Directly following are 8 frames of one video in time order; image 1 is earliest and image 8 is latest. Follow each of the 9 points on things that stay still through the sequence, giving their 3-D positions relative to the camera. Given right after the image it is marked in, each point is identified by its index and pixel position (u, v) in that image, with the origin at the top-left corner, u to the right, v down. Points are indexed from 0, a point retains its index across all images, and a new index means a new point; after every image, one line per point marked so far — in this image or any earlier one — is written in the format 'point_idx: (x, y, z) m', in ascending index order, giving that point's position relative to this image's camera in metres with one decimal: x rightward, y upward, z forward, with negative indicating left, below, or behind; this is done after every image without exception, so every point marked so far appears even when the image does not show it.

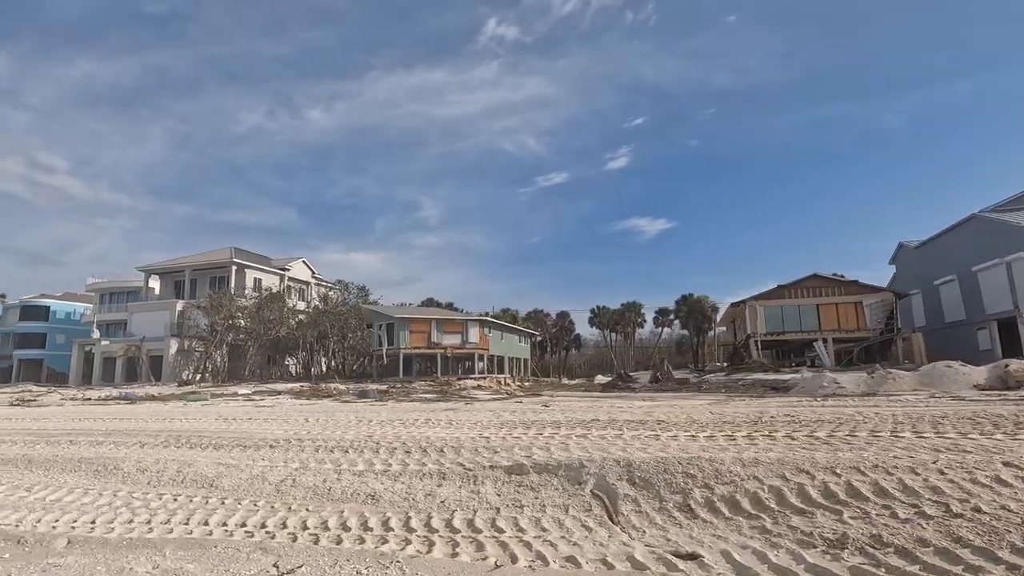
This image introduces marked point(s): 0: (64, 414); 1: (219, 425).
0: (-13.5, -3.7, +18.1) m
1: (-6.3, -2.8, +12.9) m
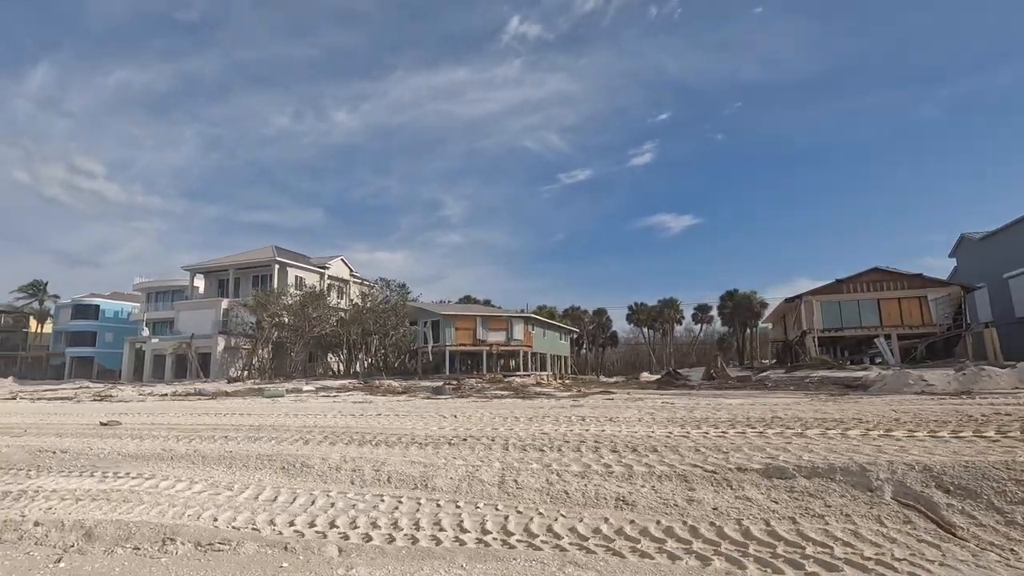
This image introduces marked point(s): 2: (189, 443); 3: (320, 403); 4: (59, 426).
0: (-10.5, -3.6, +18.0) m
1: (-3.6, -2.6, +12.5) m
2: (-4.6, -2.2, +8.8) m
3: (-6.2, -3.6, +19.5) m
4: (-8.9, -2.7, +11.8) m
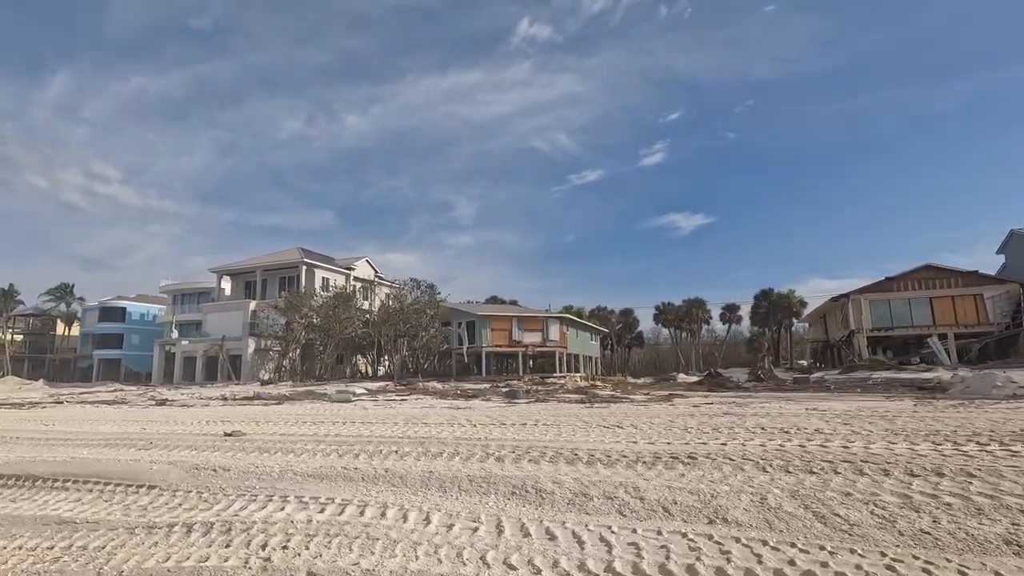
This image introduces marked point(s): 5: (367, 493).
0: (-7.6, -3.6, +17.1) m
1: (-0.7, -2.6, +11.4) m
2: (-1.9, -2.2, +7.8) m
3: (-3.3, -3.6, +18.5) m
4: (-6.1, -2.7, +10.9) m
5: (-1.5, -2.2, +6.3) m
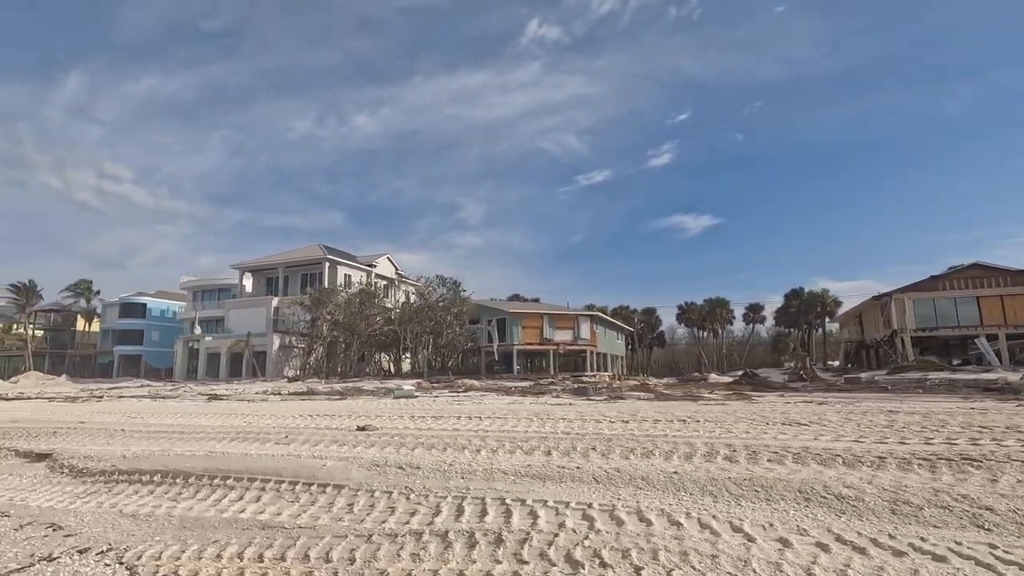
0: (-4.9, -3.2, +16.3) m
1: (+1.8, -2.3, +10.5) m
2: (+0.6, -1.9, +6.8) m
3: (-0.6, -3.3, +17.6) m
4: (-3.5, -2.3, +10.0) m
5: (+1.0, -1.9, +5.4) m
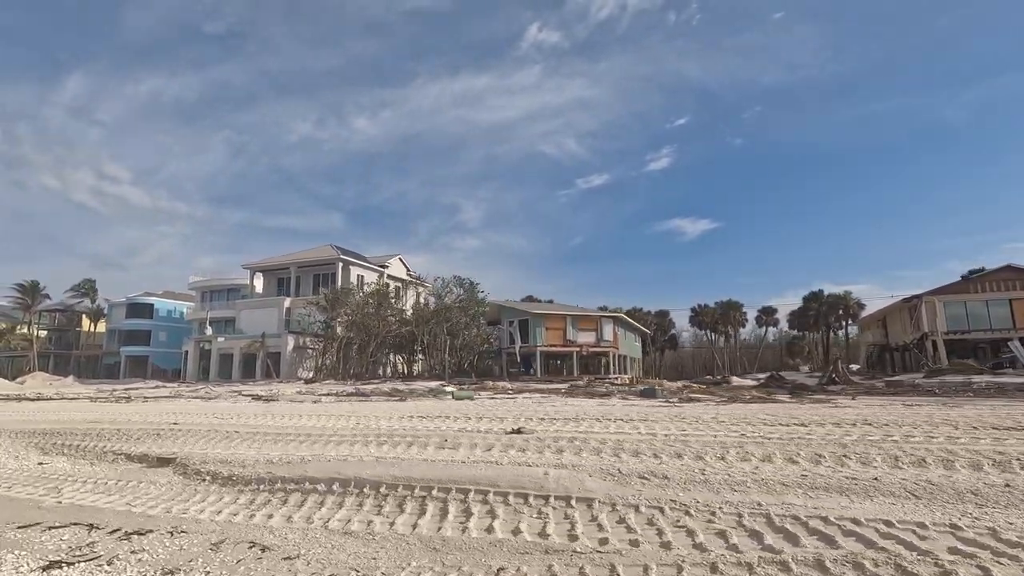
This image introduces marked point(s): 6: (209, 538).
0: (-2.5, -3.1, +15.3) m
1: (+4.3, -2.1, +9.6) m
2: (+3.1, -1.8, +5.9) m
3: (+1.8, -3.2, +16.7) m
4: (-1.1, -2.2, +9.0) m
5: (+3.4, -1.7, +4.5) m
6: (-2.8, -2.3, +5.6) m
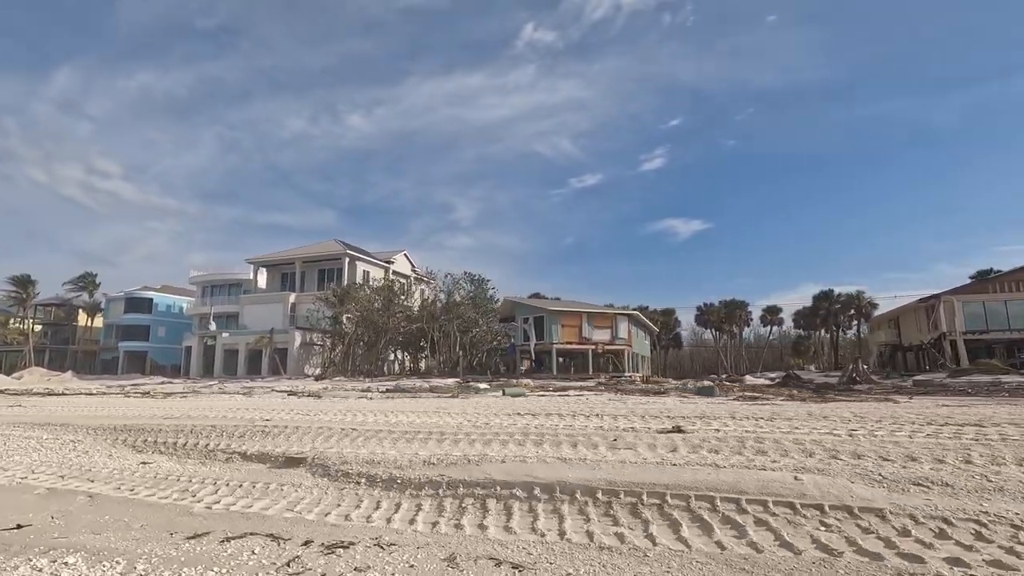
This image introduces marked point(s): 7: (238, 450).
0: (-0.5, -2.9, +14.6) m
1: (+6.4, -2.0, +8.9) m
2: (+5.2, -1.6, +5.2) m
3: (+3.8, -3.0, +16.0) m
4: (+1.1, -2.0, +8.3) m
5: (+5.6, -1.5, +3.8) m
6: (-0.6, -2.1, +4.8) m
7: (-3.9, -2.3, +8.7) m
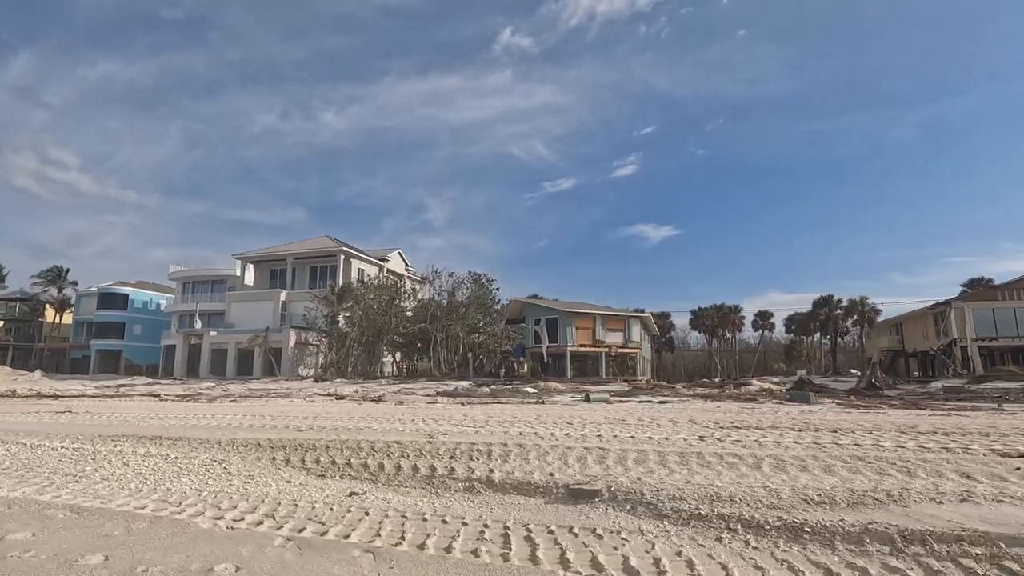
0: (+2.7, -2.7, +12.9) m
1: (+9.8, -1.9, +7.5) m
2: (+8.8, -1.5, +3.8) m
3: (+6.9, -2.9, +14.4) m
4: (+4.5, -1.8, +6.7) m
5: (+9.3, -1.5, +2.4) m
6: (+3.0, -1.9, +3.1) m
7: (-0.5, -2.1, +6.8) m
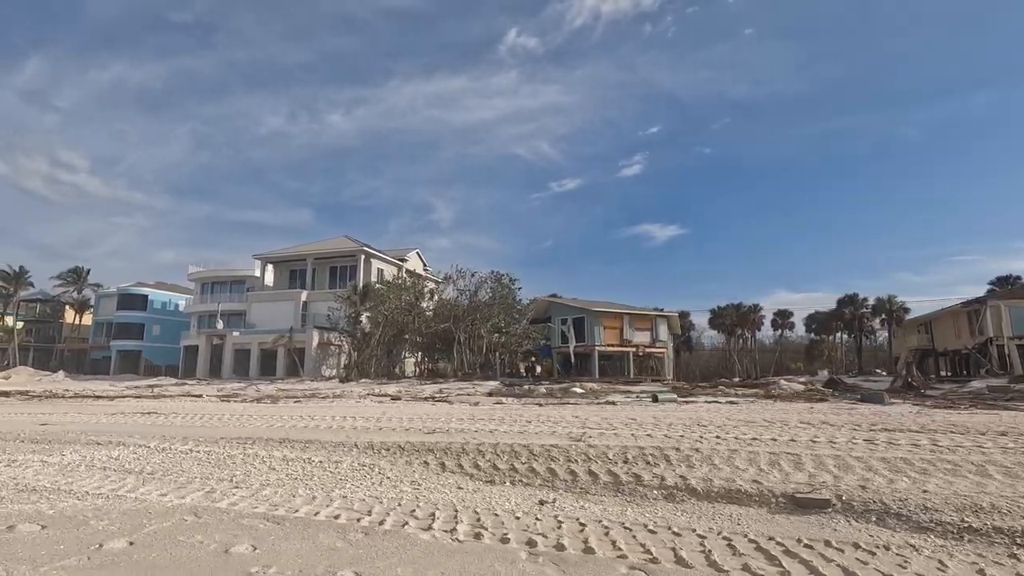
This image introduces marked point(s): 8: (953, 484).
0: (+4.9, -2.7, +12.4) m
1: (+11.9, -1.8, +7.0) m
2: (+10.9, -1.4, +3.3) m
3: (+9.1, -2.8, +14.0) m
4: (+6.6, -1.8, +6.2) m
5: (+11.3, -1.4, +1.9) m
6: (+5.0, -1.9, +2.7) m
7: (+1.6, -2.1, +6.5) m
8: (+4.1, -1.9, +5.8) m
